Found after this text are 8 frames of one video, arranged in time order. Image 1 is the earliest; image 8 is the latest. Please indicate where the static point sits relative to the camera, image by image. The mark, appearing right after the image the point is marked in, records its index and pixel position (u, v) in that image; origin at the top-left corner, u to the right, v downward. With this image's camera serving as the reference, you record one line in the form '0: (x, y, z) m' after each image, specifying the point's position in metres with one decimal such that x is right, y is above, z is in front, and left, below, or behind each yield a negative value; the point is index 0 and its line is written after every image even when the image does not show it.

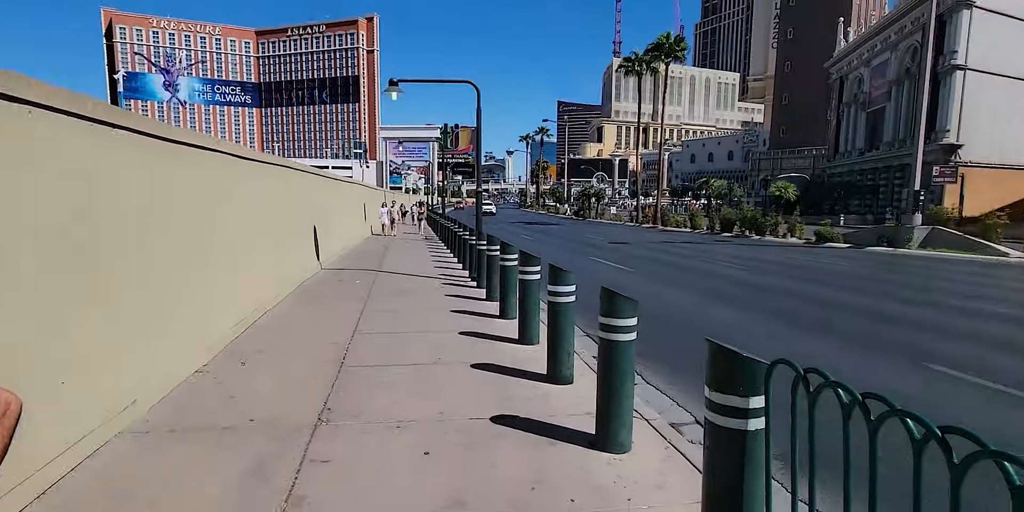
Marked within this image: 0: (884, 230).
0: (+12.9, +0.9, +19.4) m
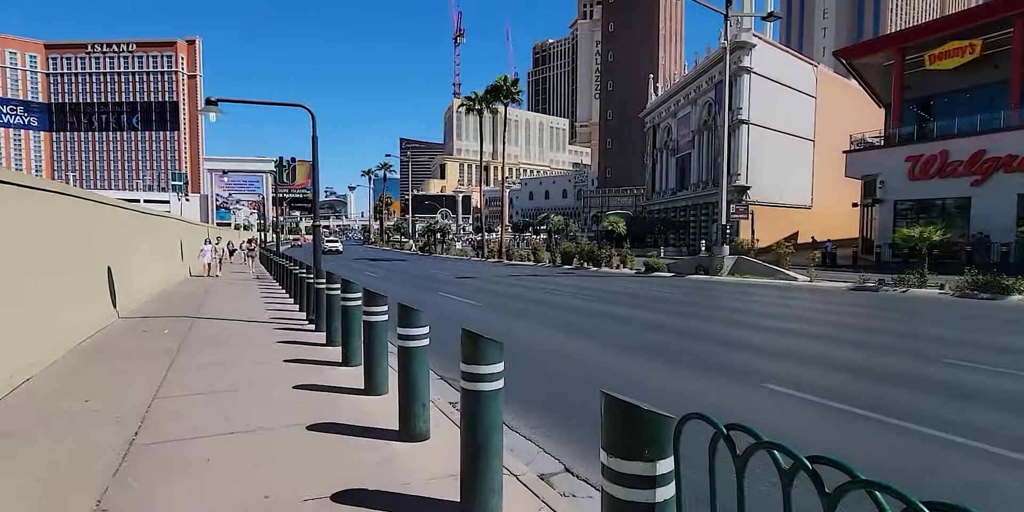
0: (+7.4, -0.1, +21.8) m
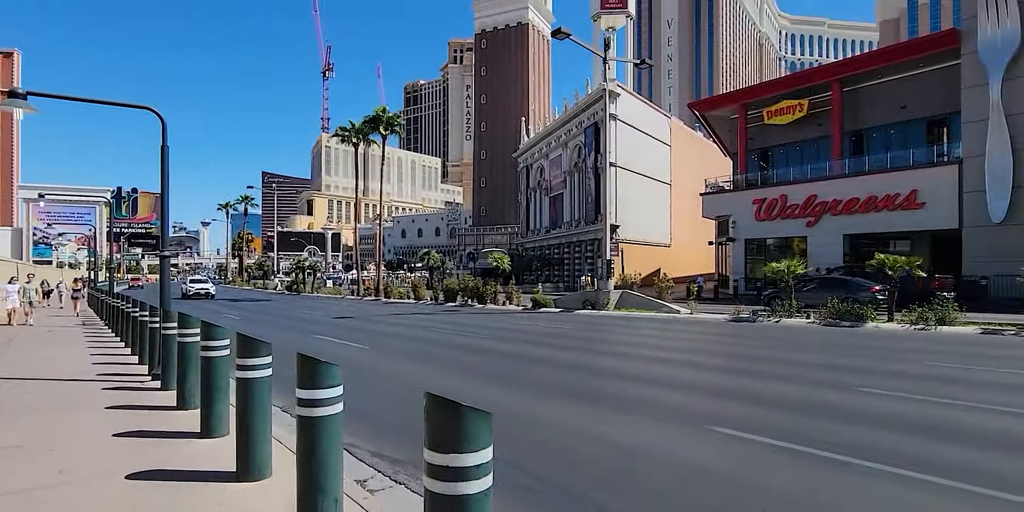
0: (+3.0, -1.5, +21.9) m
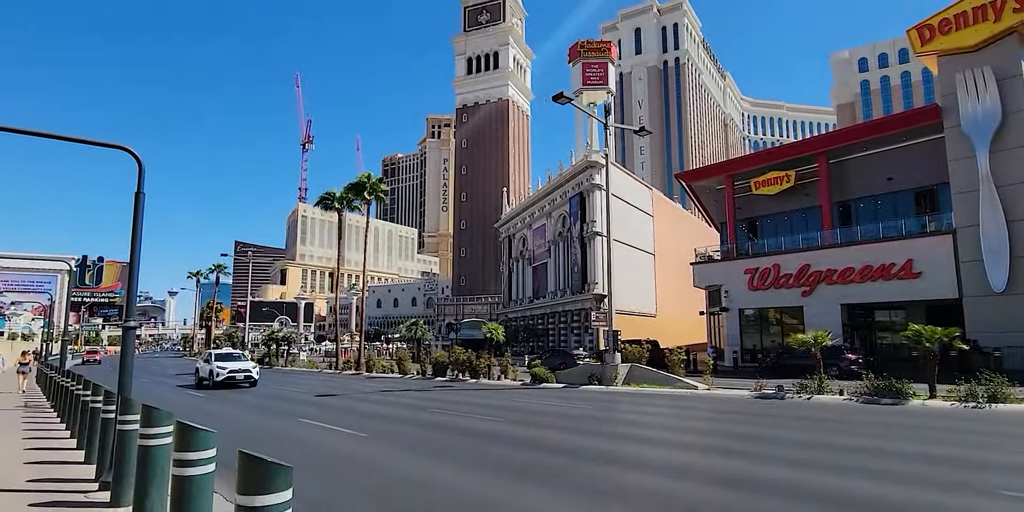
0: (+2.9, -4.0, +20.4) m
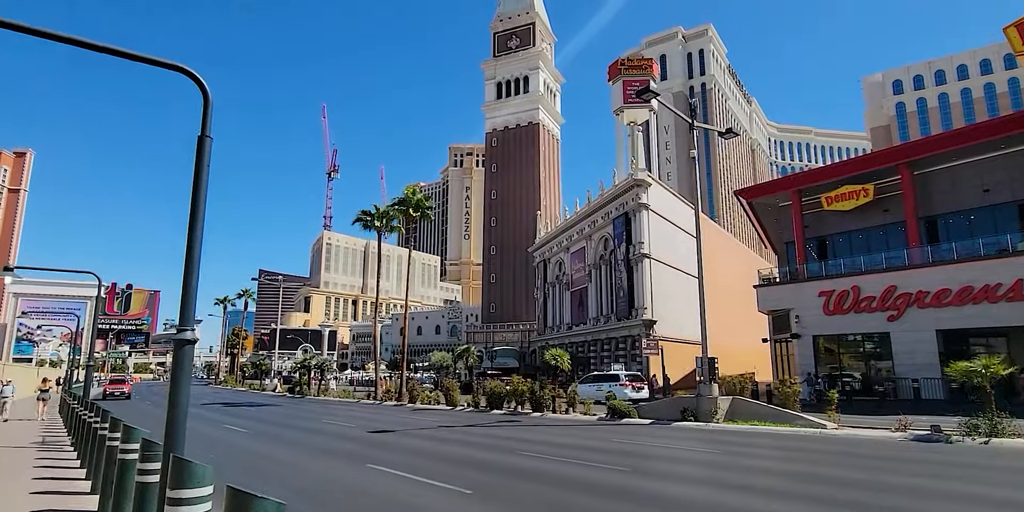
0: (+5.4, -4.5, +17.7) m
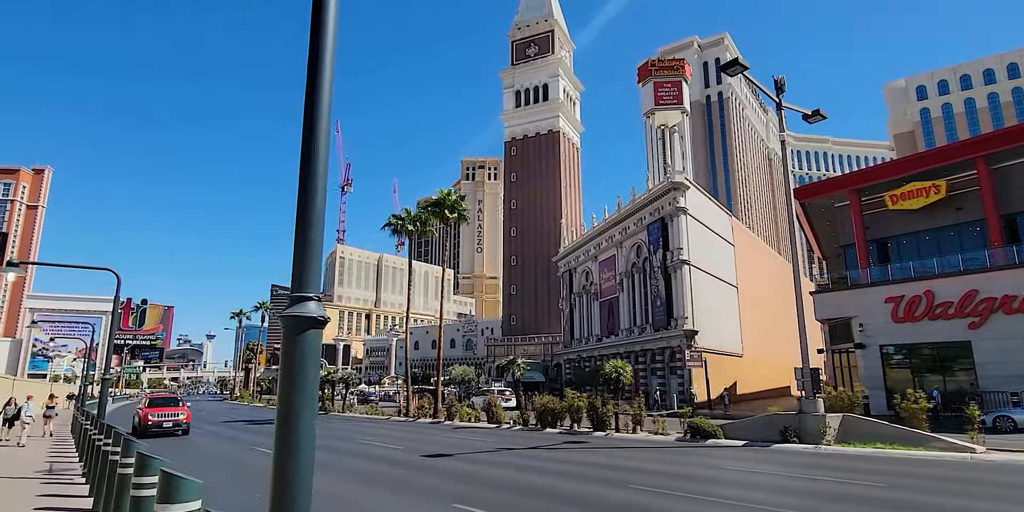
0: (+7.3, -4.4, +15.3) m
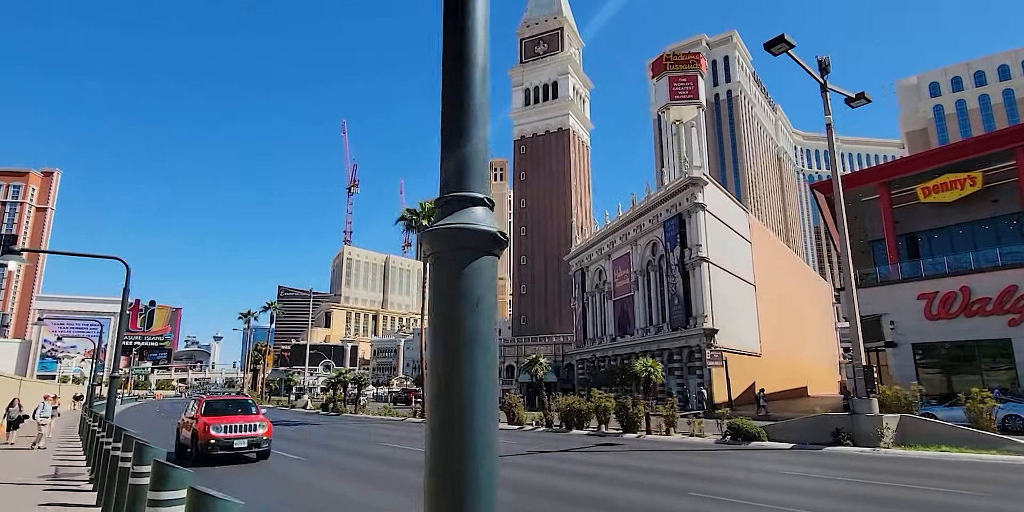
0: (+8.1, -4.1, +14.3) m
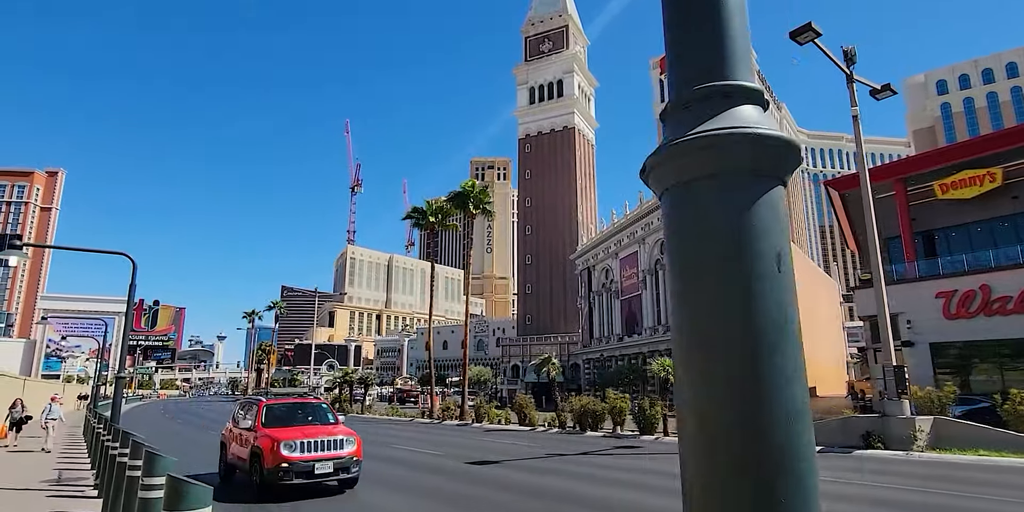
0: (+8.5, -4.1, +13.8) m
